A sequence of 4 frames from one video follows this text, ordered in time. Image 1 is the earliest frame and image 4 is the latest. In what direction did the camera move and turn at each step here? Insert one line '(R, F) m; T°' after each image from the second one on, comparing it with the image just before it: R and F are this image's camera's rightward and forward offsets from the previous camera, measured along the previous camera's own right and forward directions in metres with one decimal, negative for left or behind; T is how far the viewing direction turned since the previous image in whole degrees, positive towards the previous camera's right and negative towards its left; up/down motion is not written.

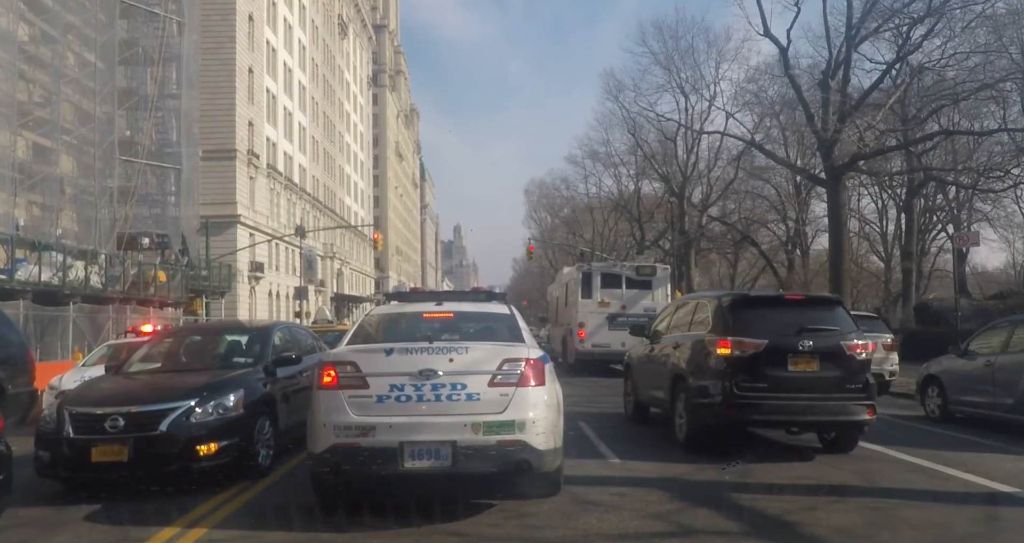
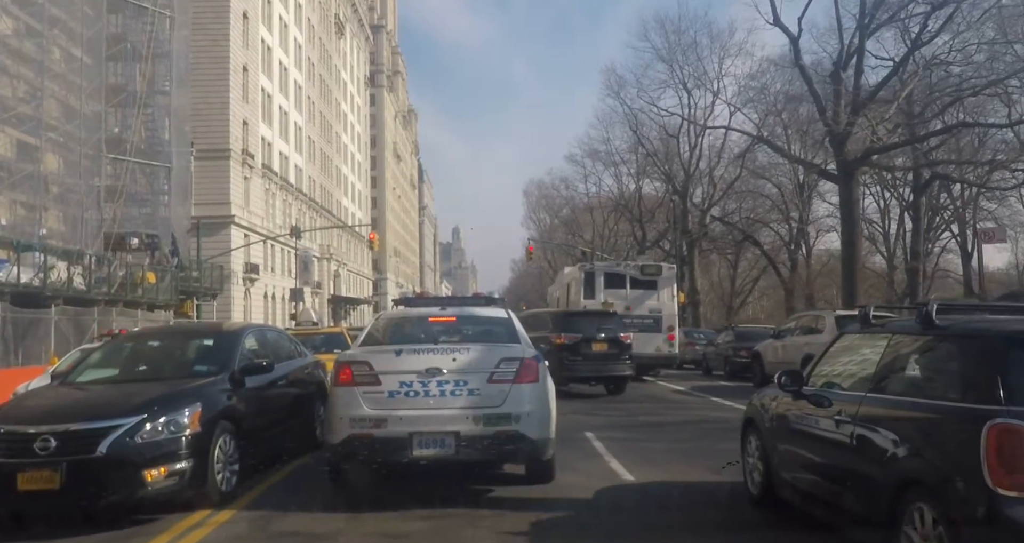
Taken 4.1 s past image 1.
(0.0, +0.6) m; 0°
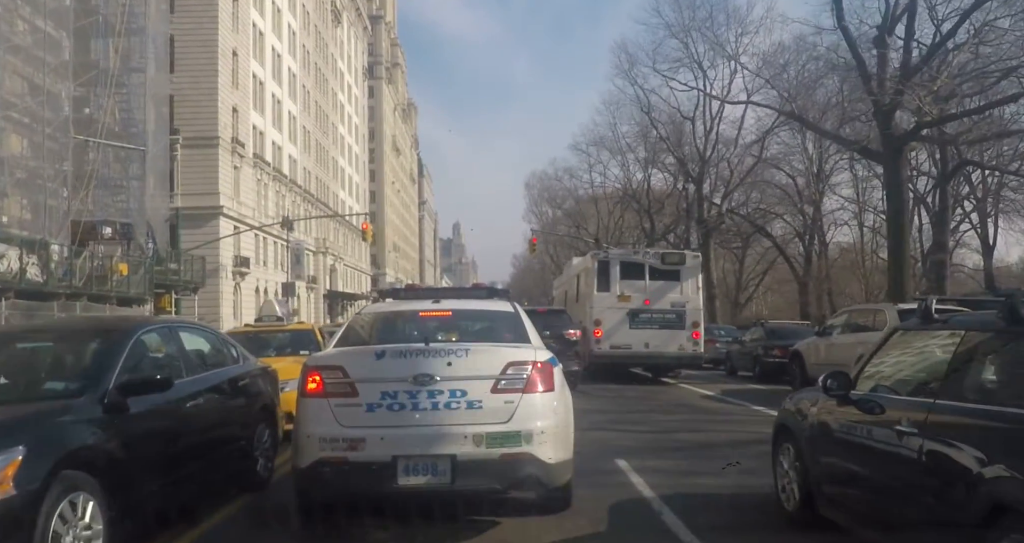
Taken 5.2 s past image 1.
(-0.1, +1.6) m; 0°
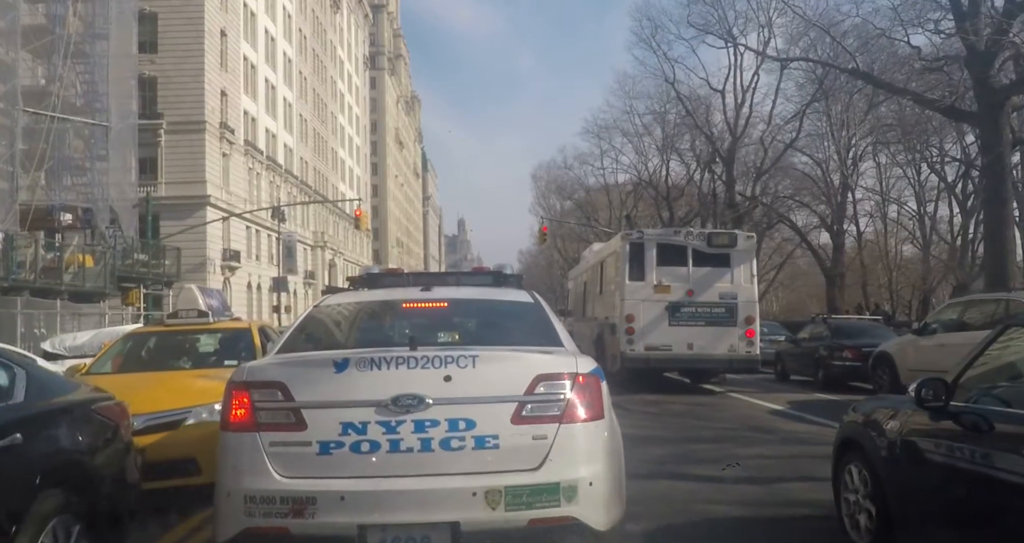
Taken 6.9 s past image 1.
(-0.1, +2.3) m; 0°
